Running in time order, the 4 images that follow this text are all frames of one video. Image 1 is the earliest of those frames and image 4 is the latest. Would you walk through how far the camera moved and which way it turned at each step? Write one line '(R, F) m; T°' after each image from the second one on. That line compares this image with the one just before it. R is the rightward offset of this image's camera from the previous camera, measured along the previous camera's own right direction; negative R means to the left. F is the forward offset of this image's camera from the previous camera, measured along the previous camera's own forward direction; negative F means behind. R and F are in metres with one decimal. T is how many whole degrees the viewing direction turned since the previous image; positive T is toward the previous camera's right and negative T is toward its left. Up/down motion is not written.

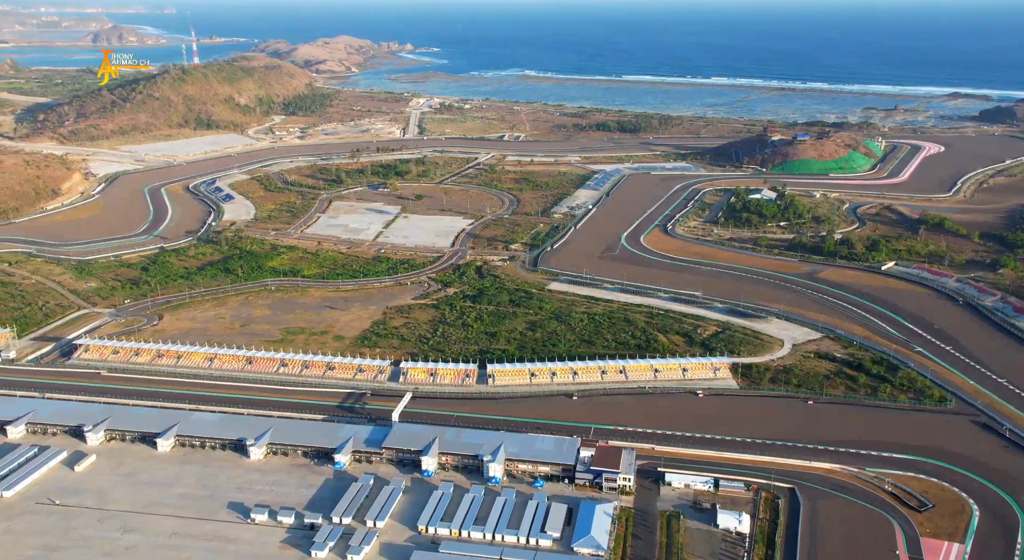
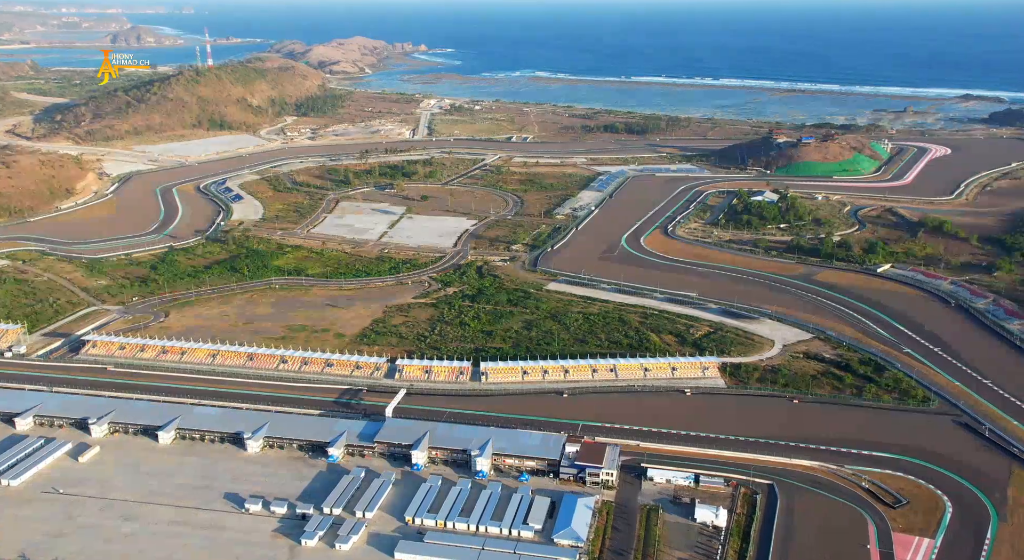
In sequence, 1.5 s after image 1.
(+1.2, -1.2) m; -1°
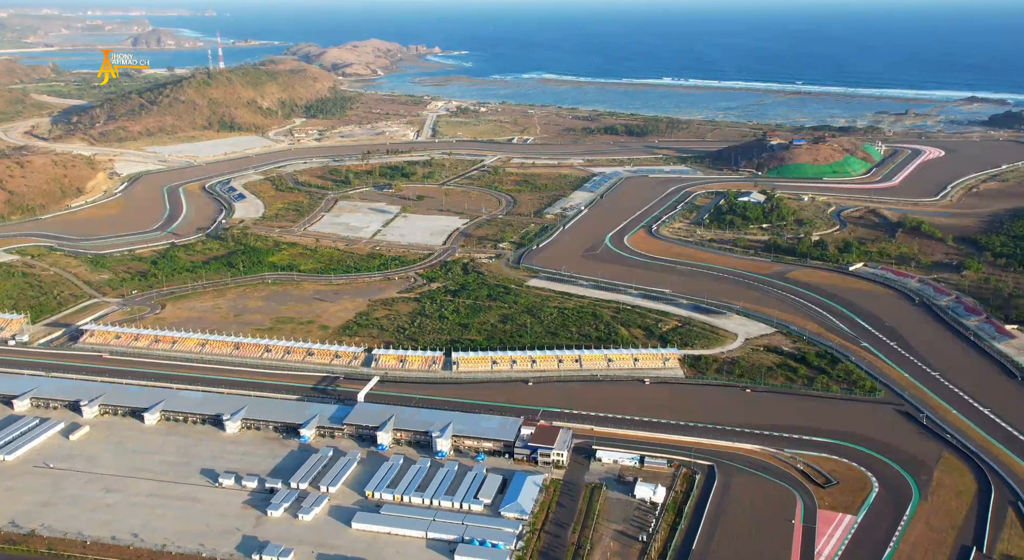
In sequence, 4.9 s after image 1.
(+2.8, -2.7) m; -1°
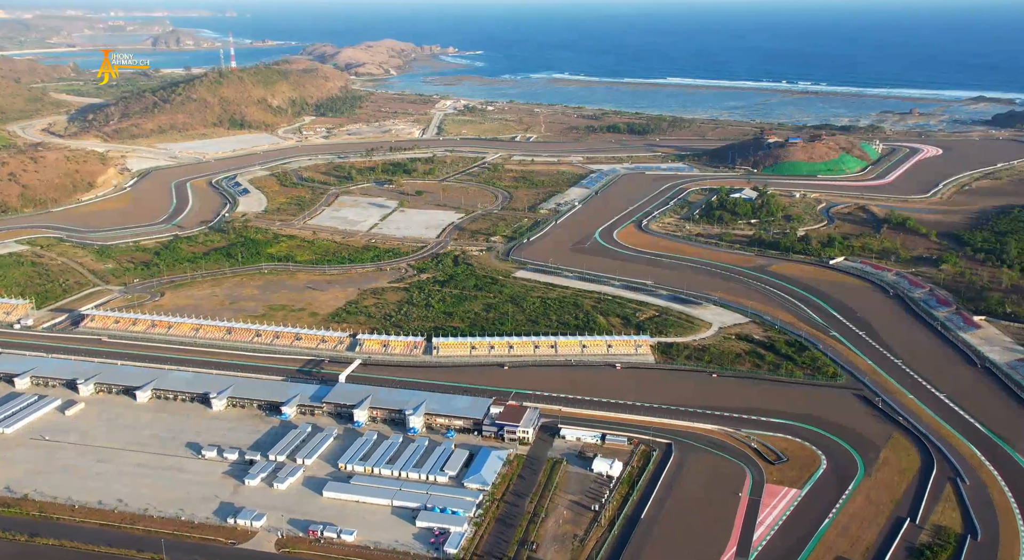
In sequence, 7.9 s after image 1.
(+2.3, -2.2) m; -1°
